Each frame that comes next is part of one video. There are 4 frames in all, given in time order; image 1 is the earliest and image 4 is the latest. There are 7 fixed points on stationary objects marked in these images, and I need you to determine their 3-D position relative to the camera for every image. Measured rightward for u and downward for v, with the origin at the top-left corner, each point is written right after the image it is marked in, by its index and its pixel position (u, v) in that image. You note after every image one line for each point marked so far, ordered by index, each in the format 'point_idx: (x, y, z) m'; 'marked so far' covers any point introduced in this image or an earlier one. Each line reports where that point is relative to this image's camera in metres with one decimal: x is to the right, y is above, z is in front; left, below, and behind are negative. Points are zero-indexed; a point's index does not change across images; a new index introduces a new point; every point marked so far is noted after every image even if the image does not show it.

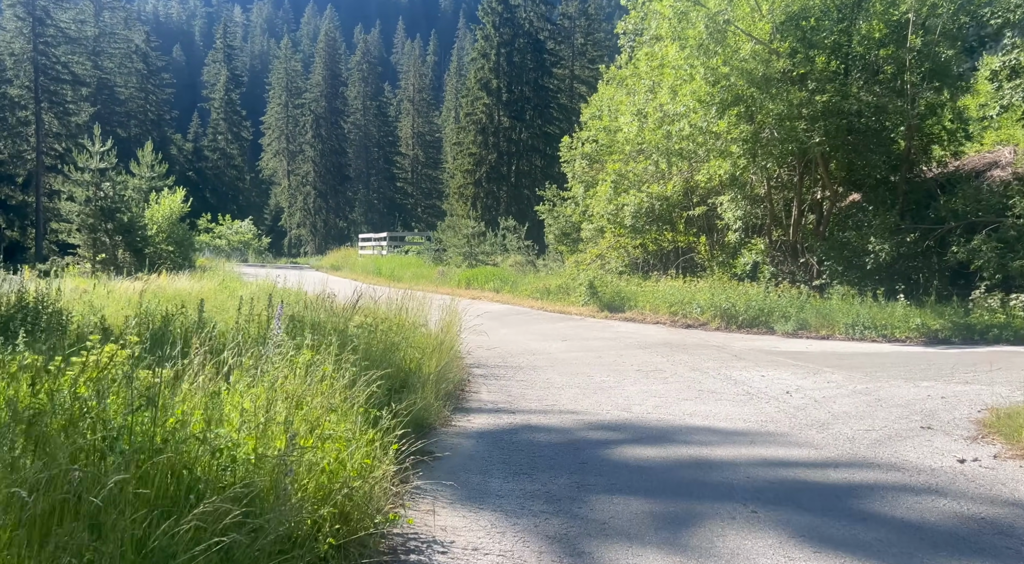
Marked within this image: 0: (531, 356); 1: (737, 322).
0: (+0.3, -1.1, +12.4) m
1: (+4.2, -0.8, +15.8) m
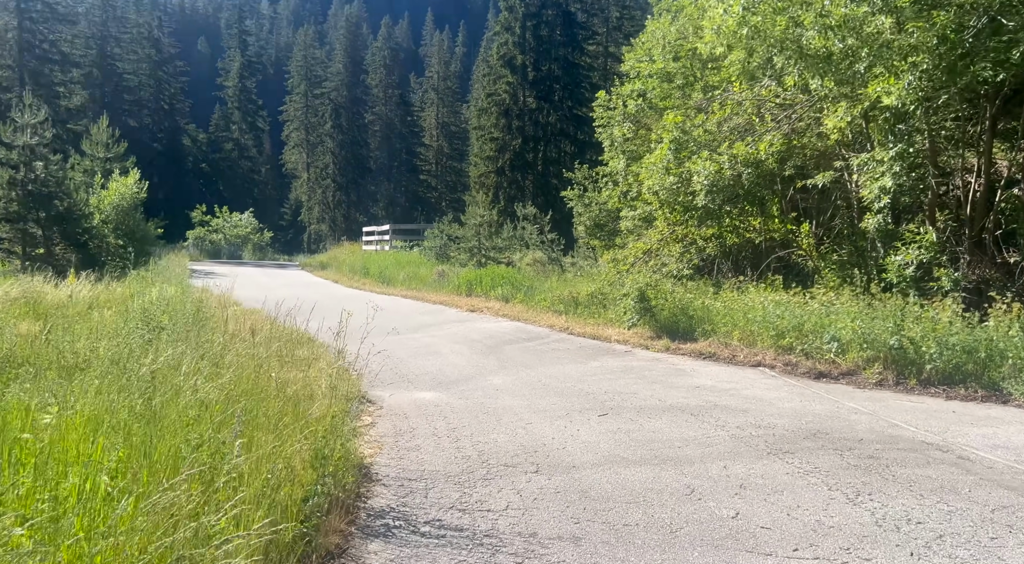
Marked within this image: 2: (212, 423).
0: (+0.1, -1.3, +5.4) m
1: (+4.1, -0.9, +8.6) m
2: (-1.5, -0.7, +4.2) m
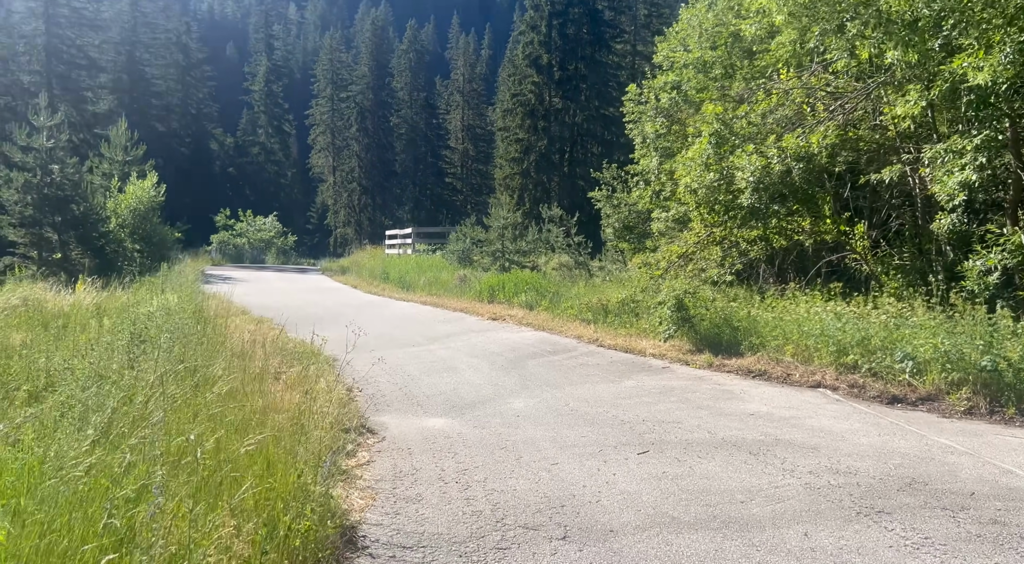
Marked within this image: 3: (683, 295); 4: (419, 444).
0: (+0.2, -1.3, +4.1) m
1: (+4.3, -1.0, +7.3) m
2: (-1.4, -0.8, +3.0) m
3: (+2.4, -0.2, +12.0) m
4: (-0.8, -1.3, +7.0) m
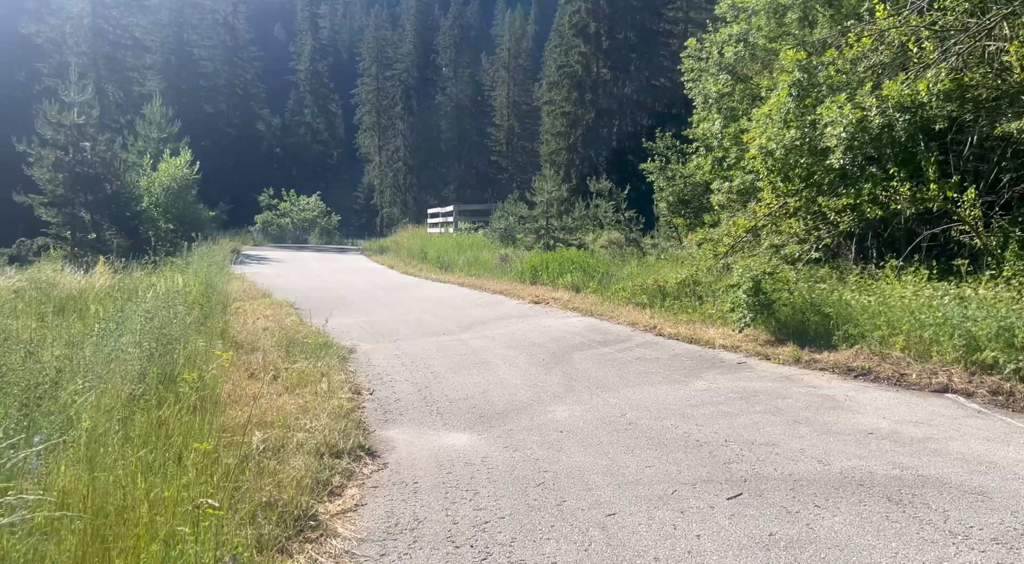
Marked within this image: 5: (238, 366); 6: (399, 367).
0: (+0.3, -1.3, +2.4) m
1: (+4.6, -0.9, +5.2) m
2: (-1.4, -0.7, +1.3) m
3: (+3.0, +0.1, +10.1) m
4: (-0.5, -1.2, +5.2) m
5: (-2.5, -0.7, +7.5) m
6: (-1.2, -0.9, +9.0) m
